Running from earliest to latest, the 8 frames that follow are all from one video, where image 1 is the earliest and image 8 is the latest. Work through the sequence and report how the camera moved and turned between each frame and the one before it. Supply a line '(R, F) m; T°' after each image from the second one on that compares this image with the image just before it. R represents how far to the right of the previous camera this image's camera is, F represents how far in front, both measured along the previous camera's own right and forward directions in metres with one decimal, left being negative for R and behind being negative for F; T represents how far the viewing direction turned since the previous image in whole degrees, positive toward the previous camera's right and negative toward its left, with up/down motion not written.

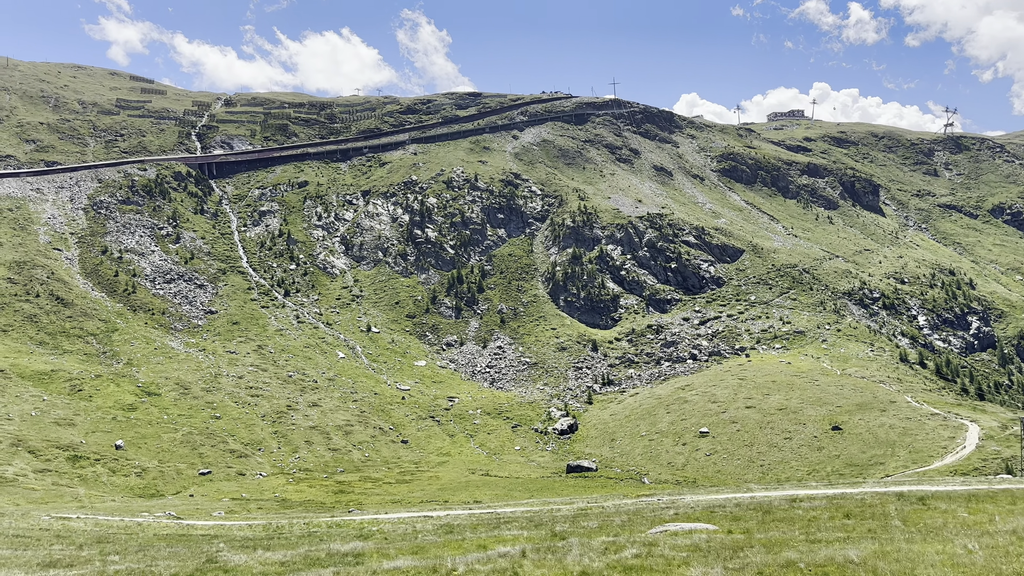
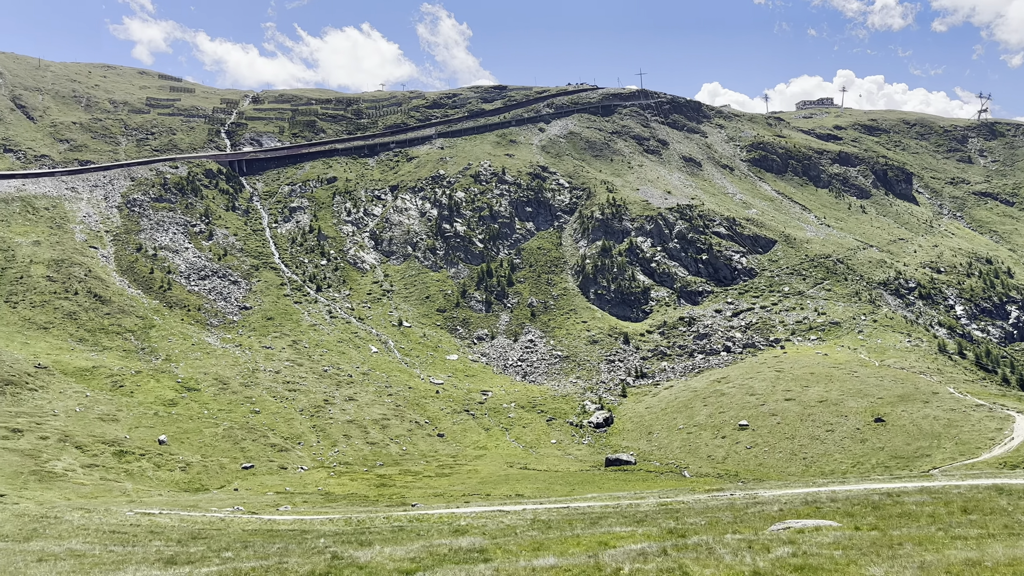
(-1.5, +0.2) m; -2°
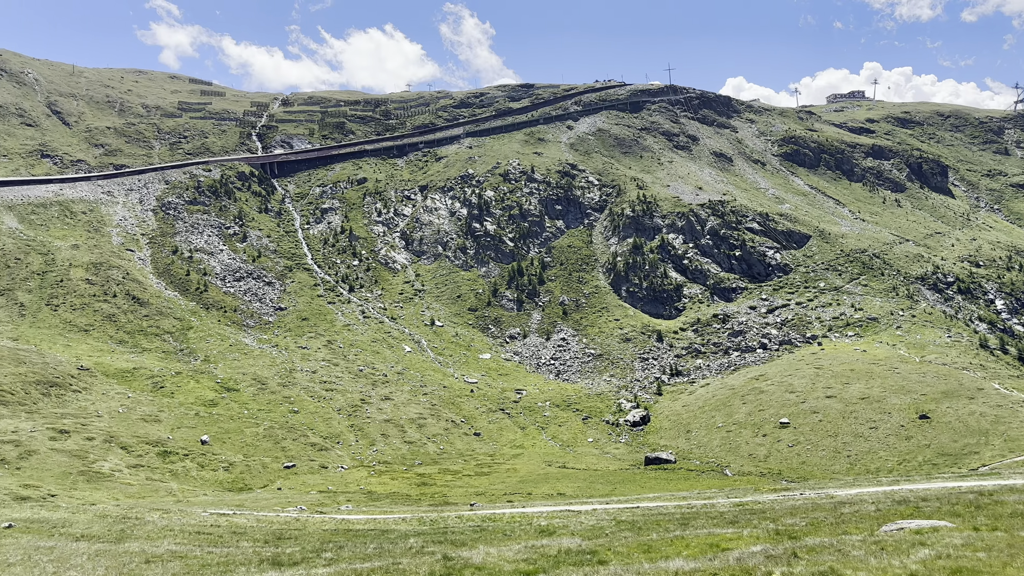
(-1.2, +0.2) m; -2°
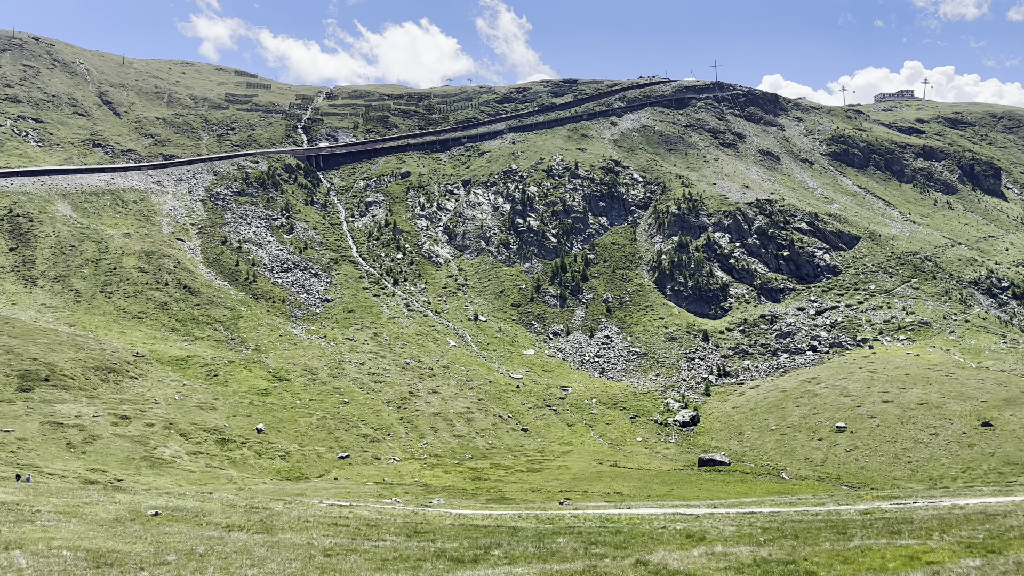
(-2.4, +0.3) m; -2°
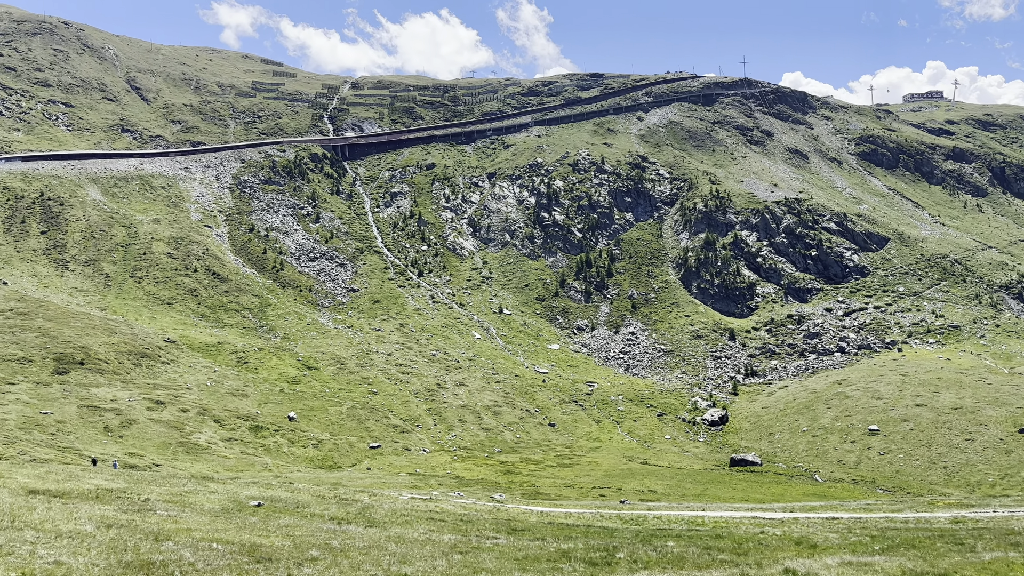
(-1.9, +0.2) m; -1°
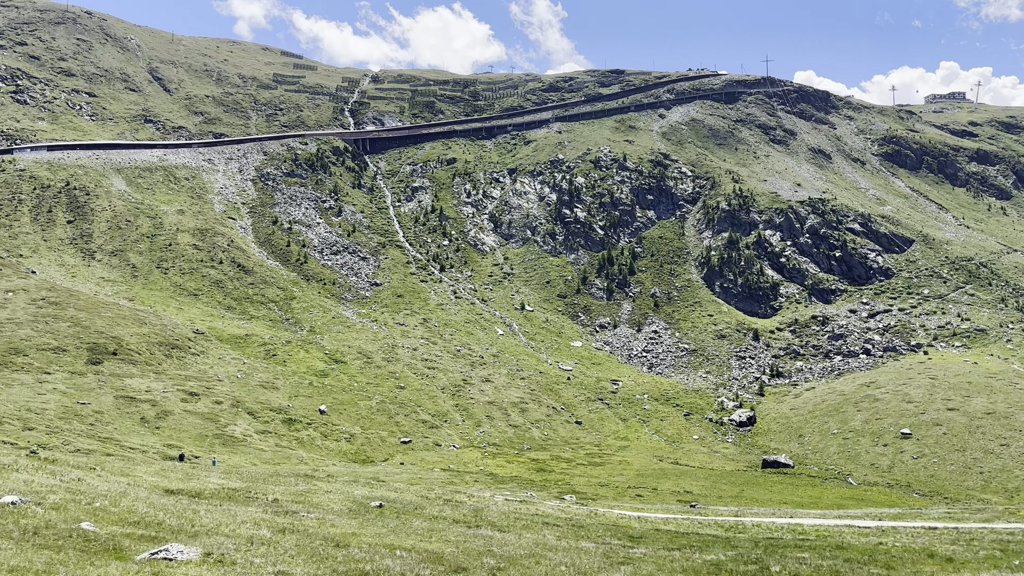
(-2.4, +0.2) m; -1°
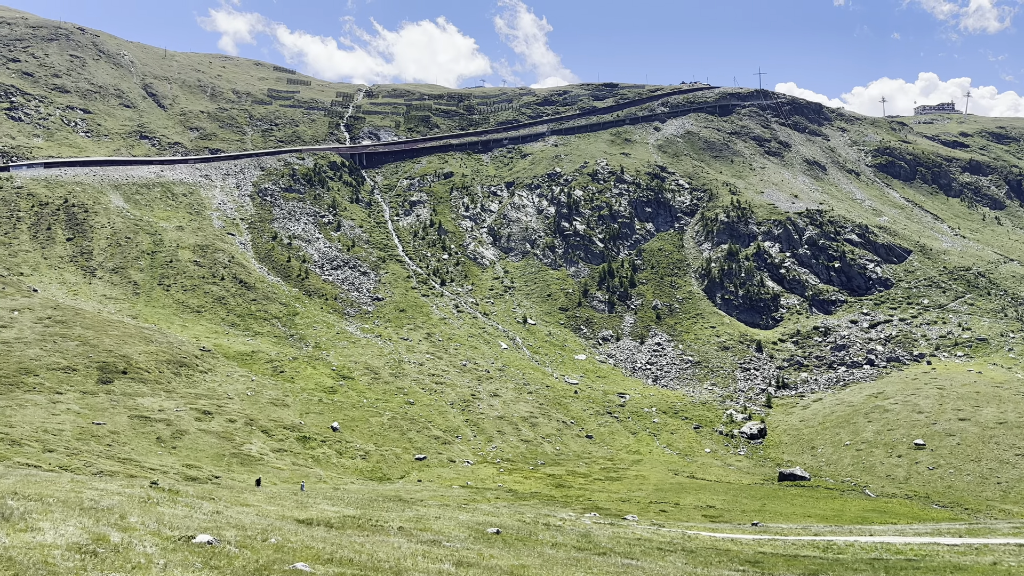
(-2.7, +0.2) m; +1°
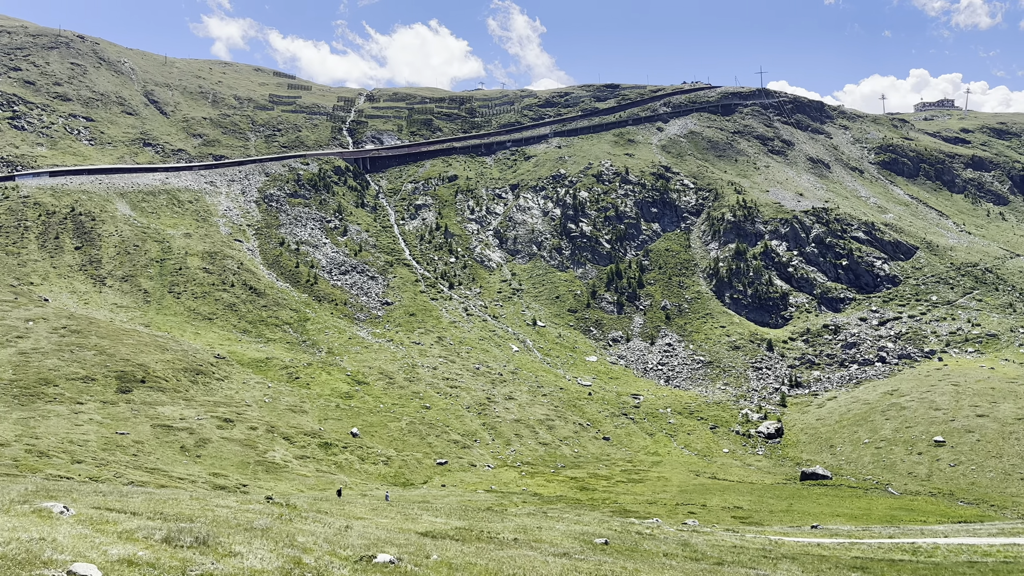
(-2.2, +0.1) m; 0°
